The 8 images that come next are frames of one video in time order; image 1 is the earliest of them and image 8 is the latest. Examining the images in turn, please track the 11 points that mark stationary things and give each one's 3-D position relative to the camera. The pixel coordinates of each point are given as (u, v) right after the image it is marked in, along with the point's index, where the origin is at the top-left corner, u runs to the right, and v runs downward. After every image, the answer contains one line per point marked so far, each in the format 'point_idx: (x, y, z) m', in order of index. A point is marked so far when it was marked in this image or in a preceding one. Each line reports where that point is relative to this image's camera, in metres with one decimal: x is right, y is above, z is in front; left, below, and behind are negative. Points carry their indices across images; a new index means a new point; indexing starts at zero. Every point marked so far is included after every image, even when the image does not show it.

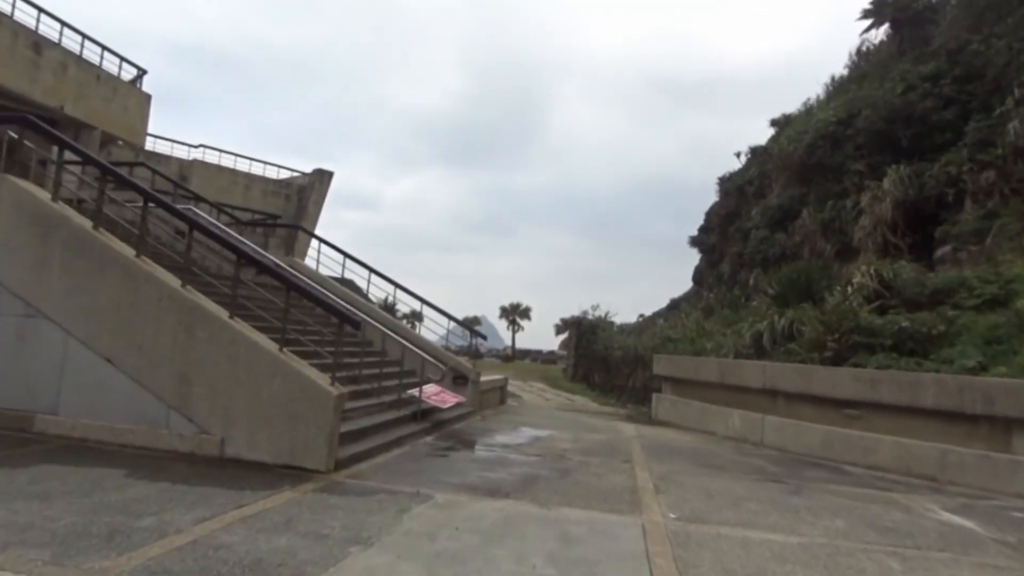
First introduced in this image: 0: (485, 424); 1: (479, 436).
0: (-0.5, -2.2, +10.4) m
1: (-0.5, -2.0, +8.9) m
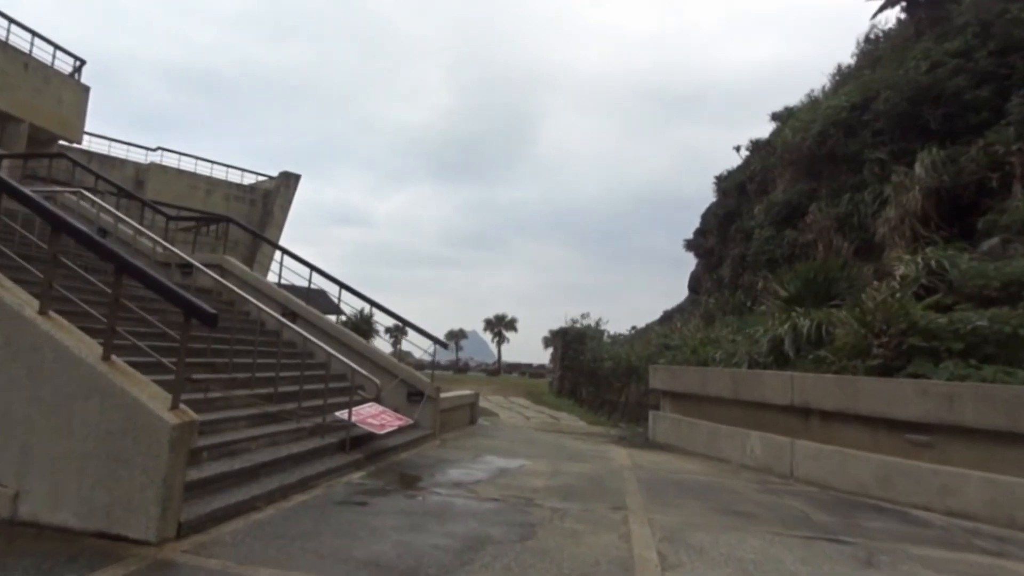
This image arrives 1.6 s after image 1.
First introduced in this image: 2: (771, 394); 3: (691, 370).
0: (-0.9, -2.1, +8.4) m
1: (-0.9, -1.9, +6.9) m
2: (+3.4, -1.4, +8.6) m
3: (+2.9, -1.4, +10.6) m
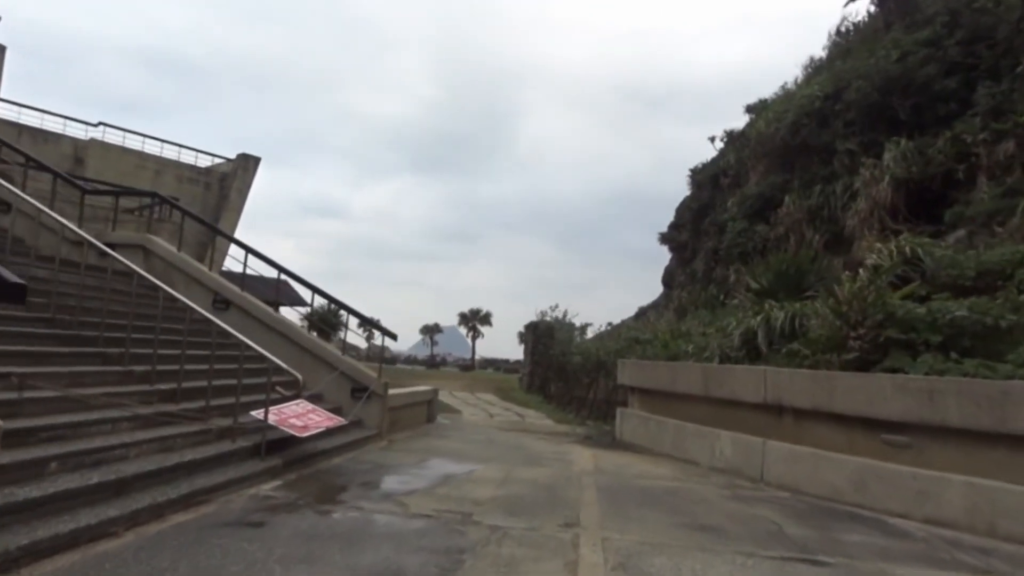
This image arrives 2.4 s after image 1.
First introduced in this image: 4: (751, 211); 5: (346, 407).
0: (-1.5, -1.9, +7.5) m
1: (-1.5, -1.8, +6.0) m
2: (+2.8, -1.2, +7.9) m
3: (+2.2, -1.2, +9.8) m
4: (+7.2, +2.3, +19.5) m
5: (-2.2, -1.6, +8.8) m
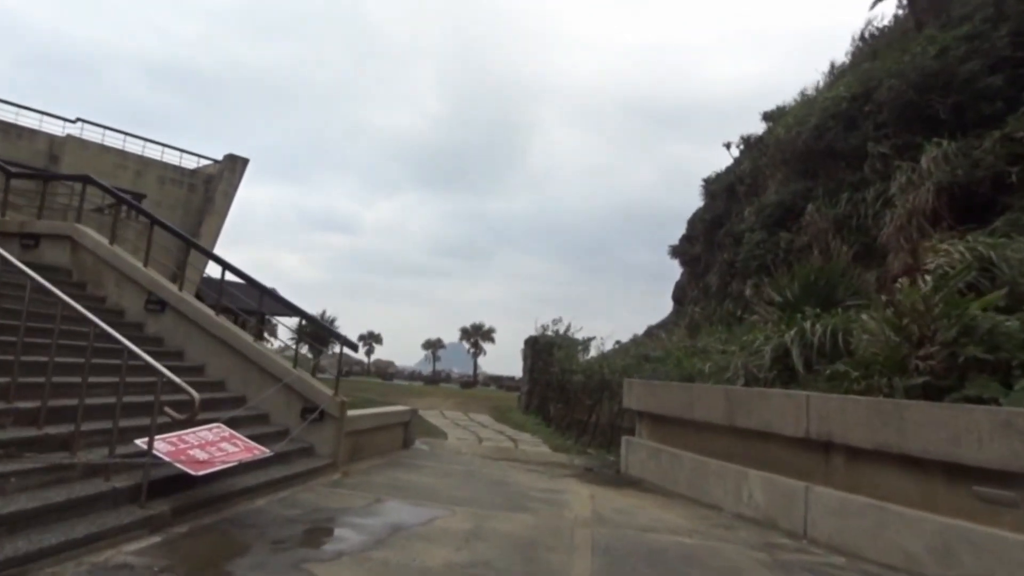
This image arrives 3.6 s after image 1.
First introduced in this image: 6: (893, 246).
0: (-1.7, -1.9, +6.0) m
1: (-1.7, -1.7, +4.5) m
2: (+2.6, -1.3, +6.3) m
3: (+2.0, -1.3, +8.3) m
4: (+7.2, +1.8, +18.0) m
5: (-2.4, -1.6, +7.3) m
6: (+7.3, +0.8, +12.3) m
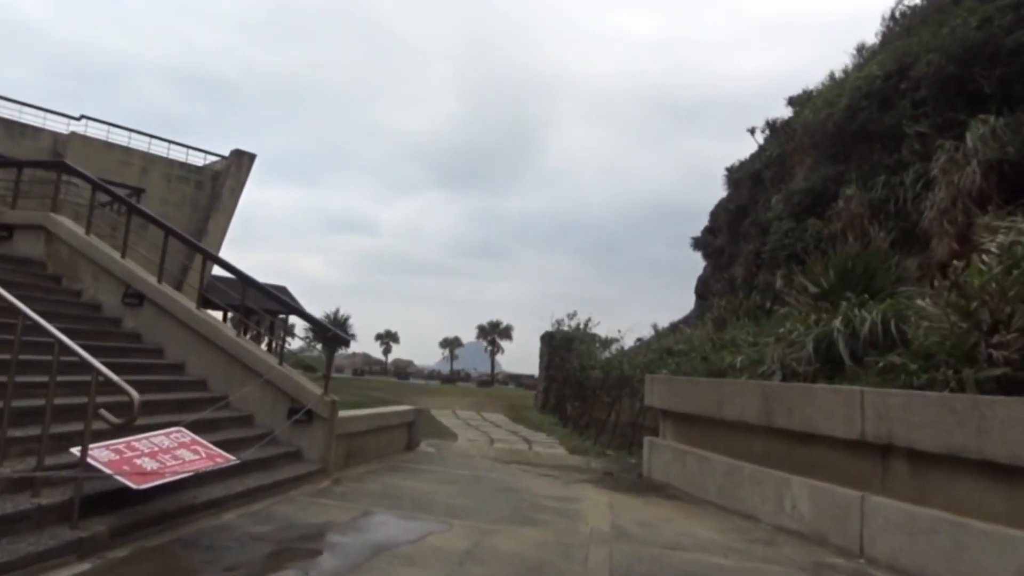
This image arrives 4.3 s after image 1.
0: (-1.7, -1.8, +5.3) m
1: (-1.7, -1.6, +3.8) m
2: (+2.7, -1.1, +5.5) m
3: (+2.2, -1.1, +7.5) m
4: (+7.6, +2.1, +17.0) m
5: (-2.3, -1.5, +6.6) m
6: (+7.5, +1.1, +11.4) m
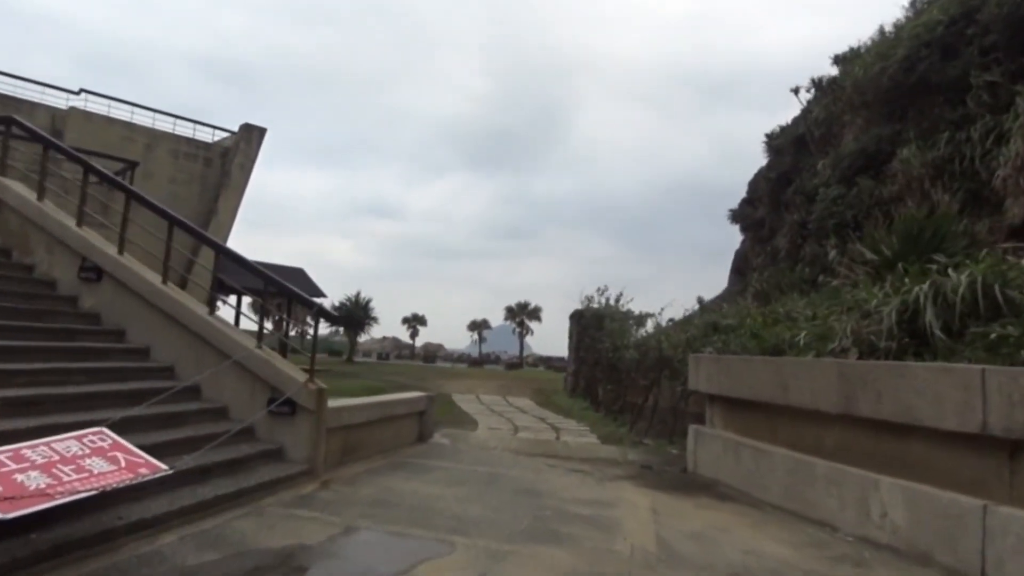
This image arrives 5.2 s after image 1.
0: (-1.6, -1.5, +4.3) m
1: (-1.6, -1.4, +2.8) m
2: (+2.8, -0.8, +4.3) m
3: (+2.4, -0.7, +6.2) m
4: (+8.2, +2.8, +15.5) m
5: (-2.2, -1.2, +5.6) m
6: (+7.9, +1.7, +9.8) m
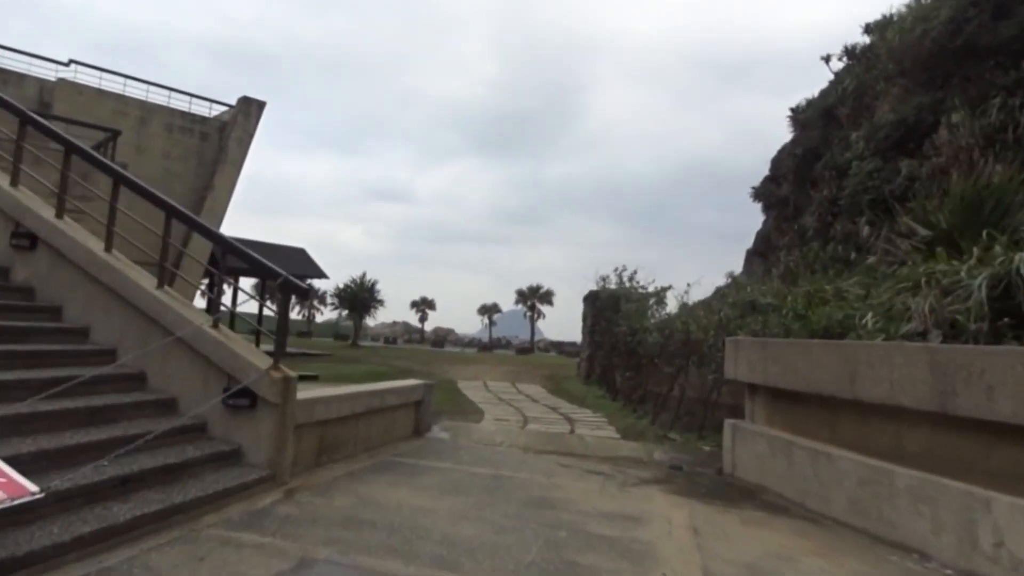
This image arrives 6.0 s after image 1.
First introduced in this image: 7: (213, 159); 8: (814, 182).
0: (-1.5, -1.3, +3.3) m
1: (-1.6, -1.2, +1.8) m
2: (+2.8, -0.6, +3.2) m
3: (+2.4, -0.5, +5.2) m
4: (+8.4, +3.3, +14.2) m
5: (-2.1, -1.0, +4.6) m
6: (+8.0, +2.0, +8.6) m
7: (-8.7, +3.8, +19.0) m
8: (+8.8, +3.2, +18.8) m
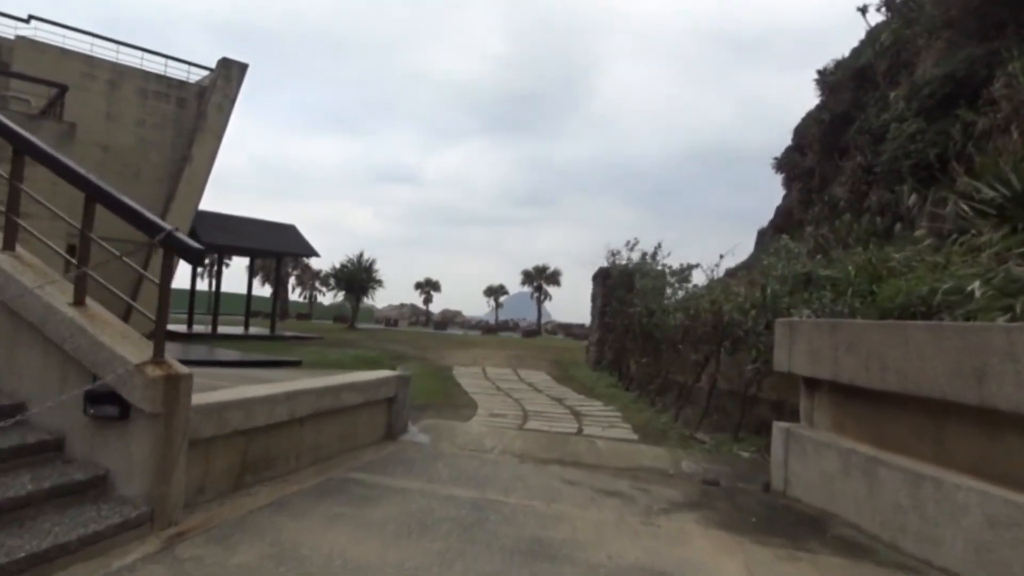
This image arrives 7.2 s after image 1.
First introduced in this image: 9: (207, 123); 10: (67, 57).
0: (-1.6, -1.2, +2.0) m
1: (-1.8, -1.1, +0.5) m
2: (+2.7, -0.4, +1.8) m
3: (+2.3, -0.3, +3.7) m
4: (+8.4, +3.8, +12.6) m
5: (-2.2, -0.8, +3.3) m
6: (+7.9, +2.3, +7.0) m
7: (-8.7, +4.4, +17.6) m
8: (+8.9, +3.8, +17.2) m
9: (-8.2, +4.5, +17.5) m
10: (-11.0, +5.7, +16.0) m
